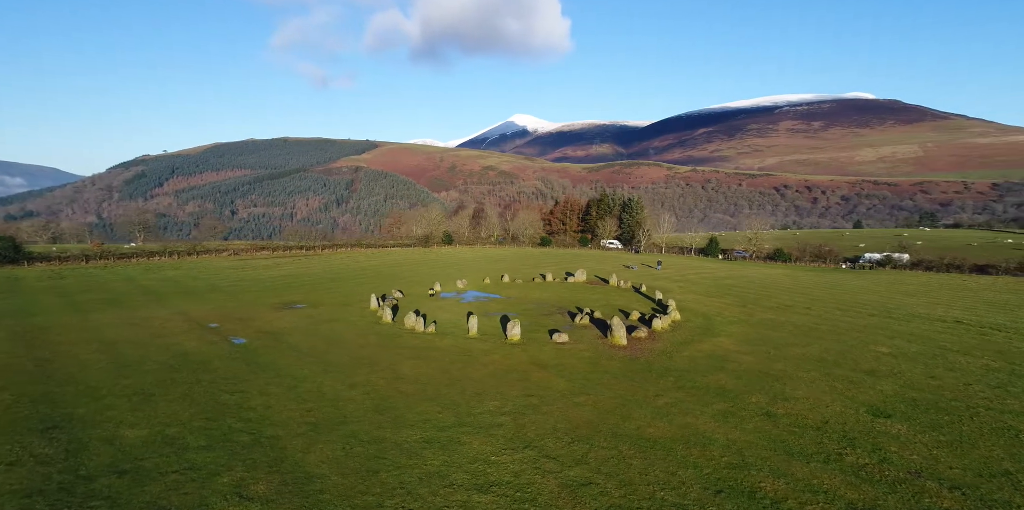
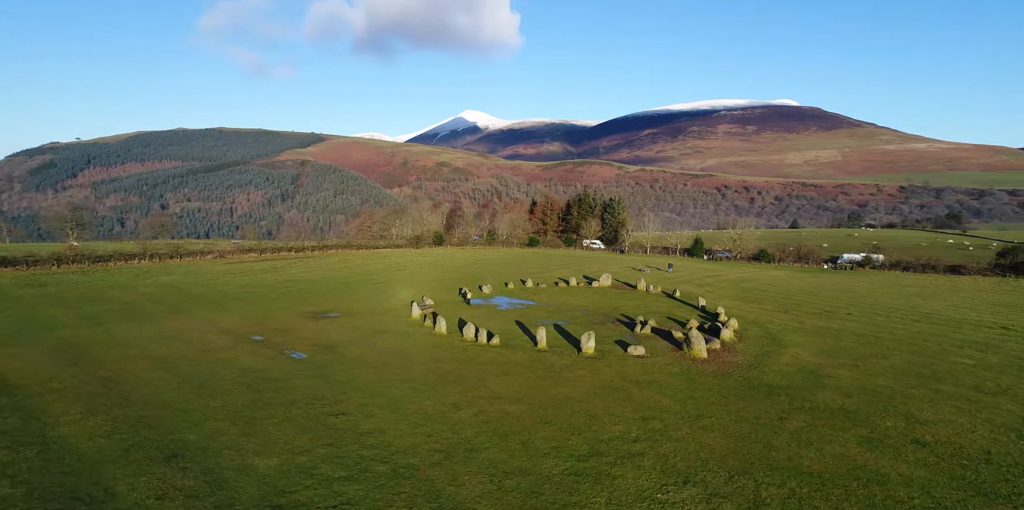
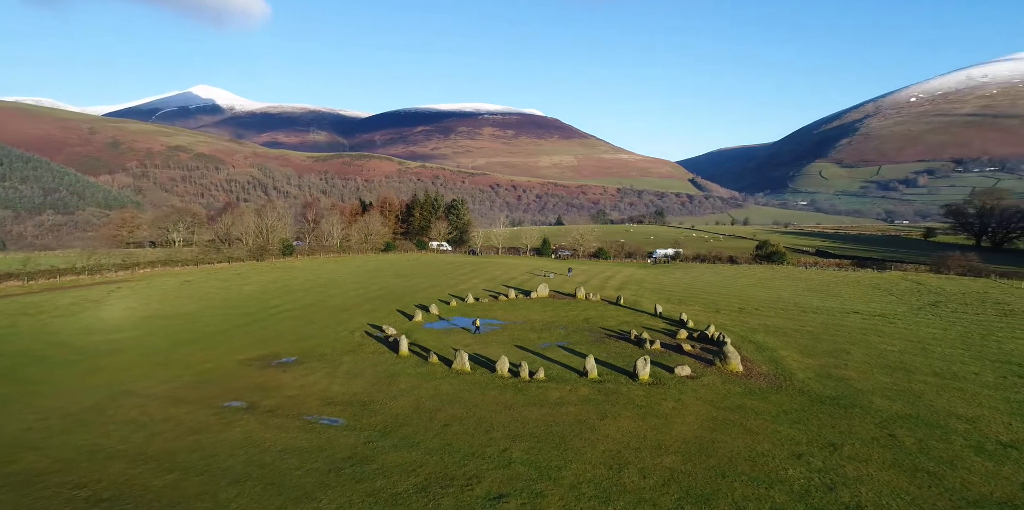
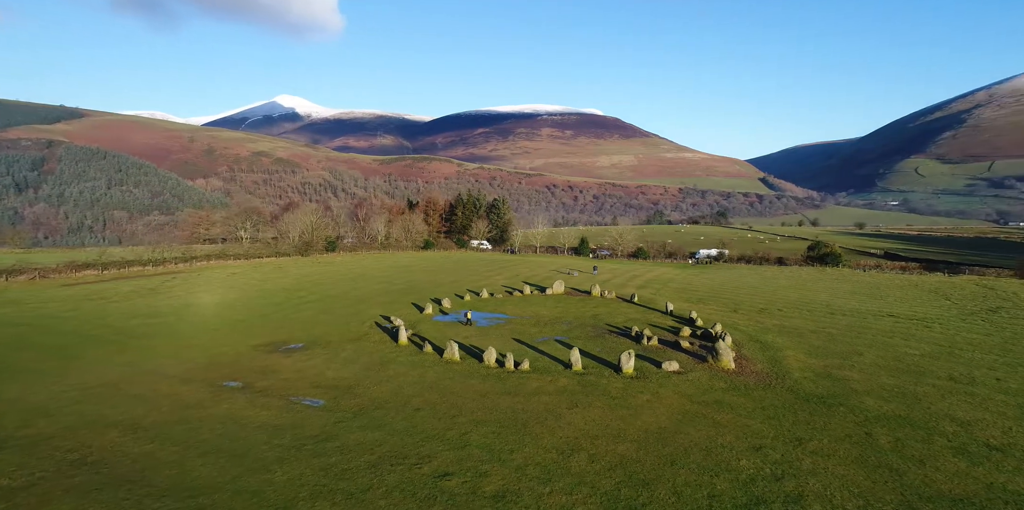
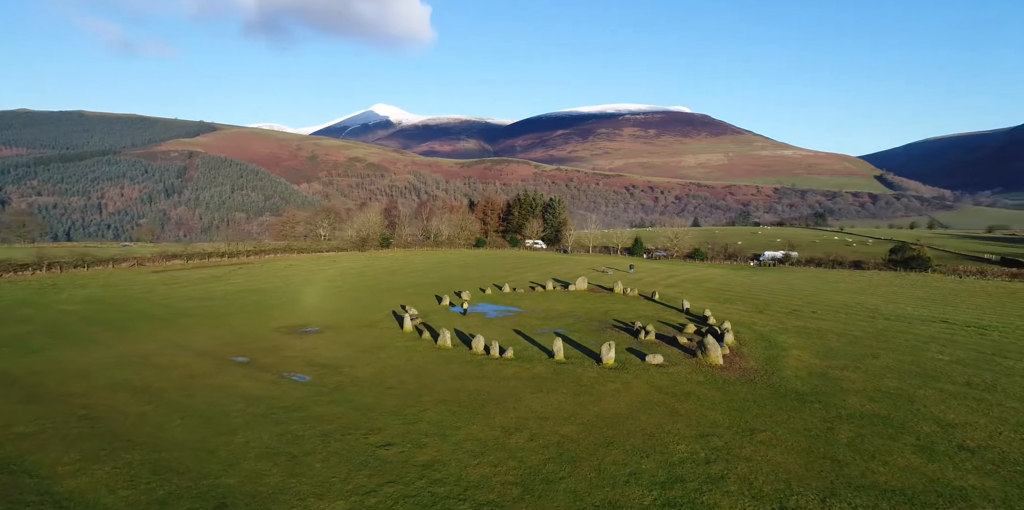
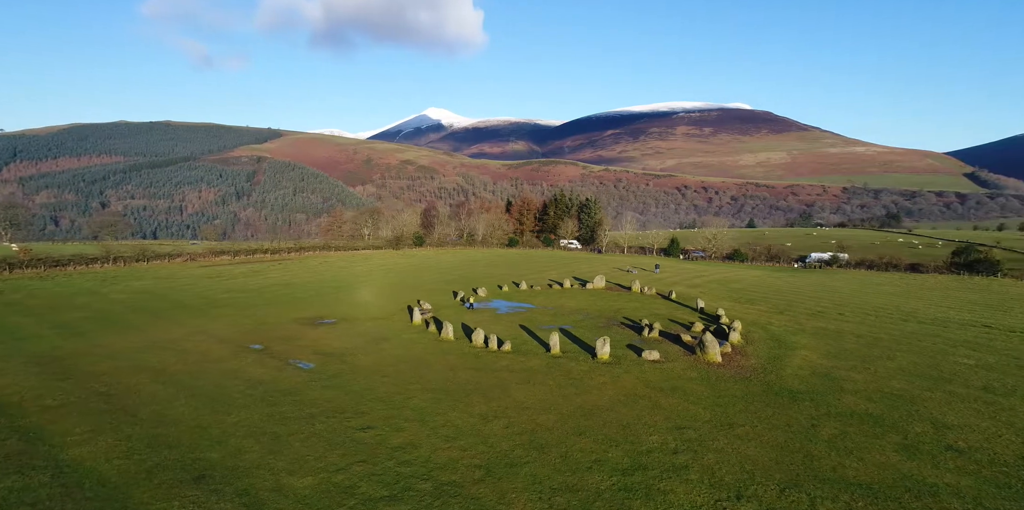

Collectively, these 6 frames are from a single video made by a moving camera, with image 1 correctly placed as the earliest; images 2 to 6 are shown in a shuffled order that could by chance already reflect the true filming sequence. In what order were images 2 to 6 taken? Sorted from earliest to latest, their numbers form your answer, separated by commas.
2, 6, 5, 4, 3
